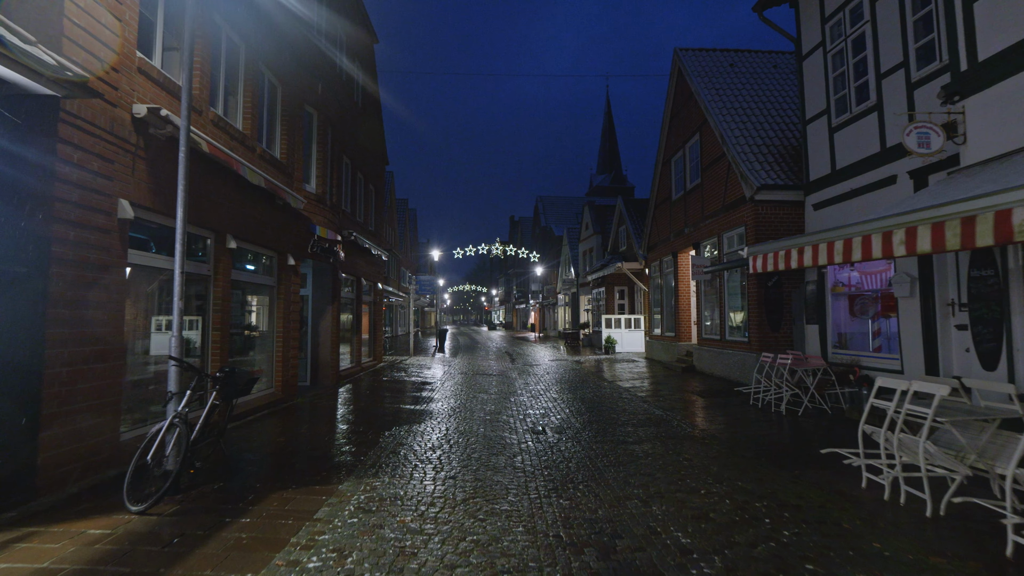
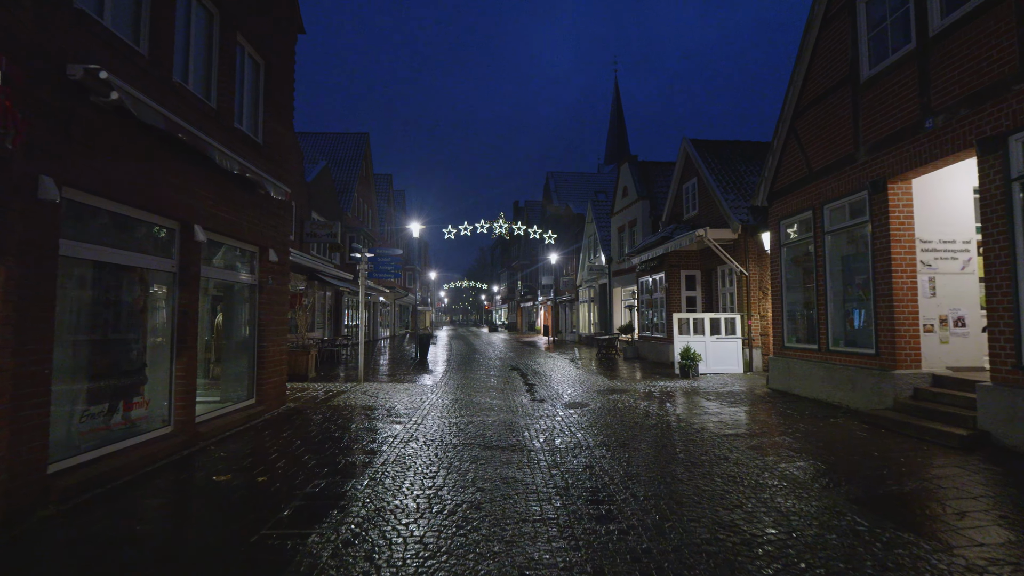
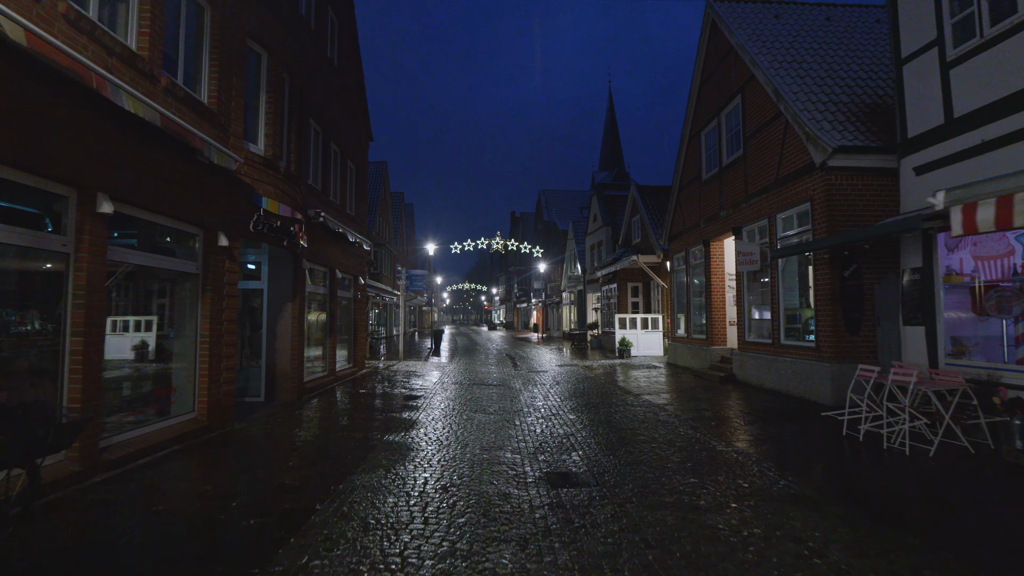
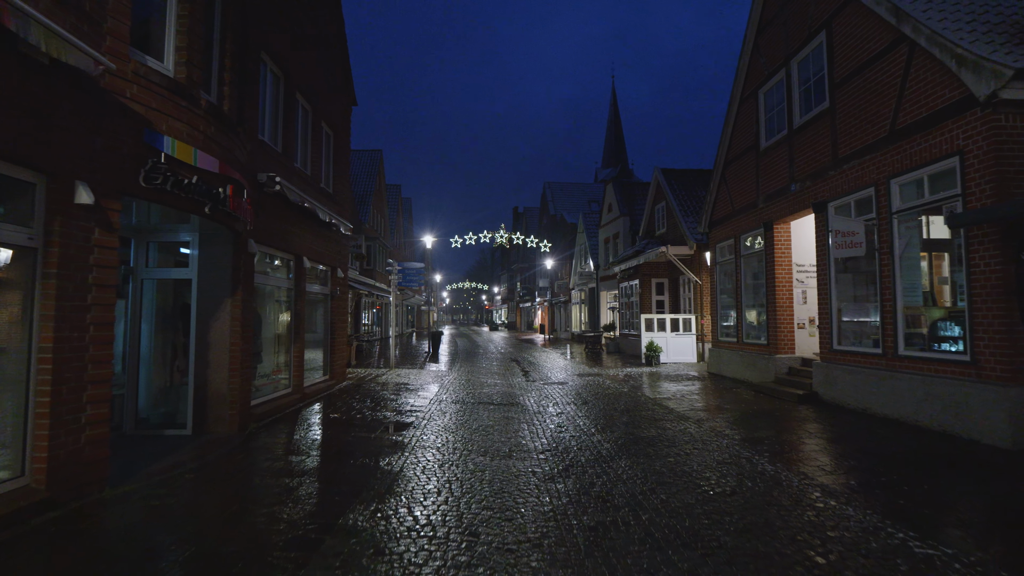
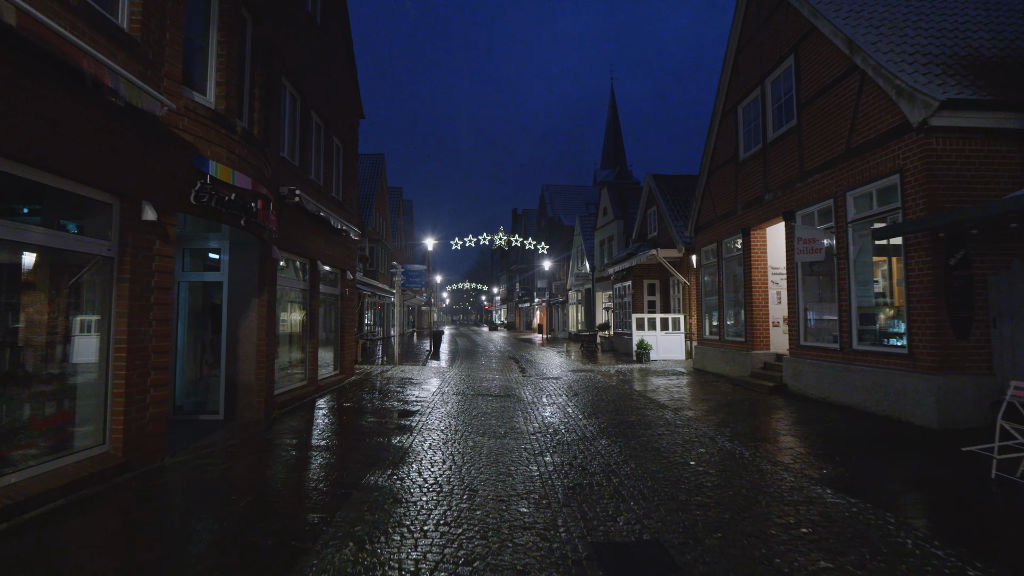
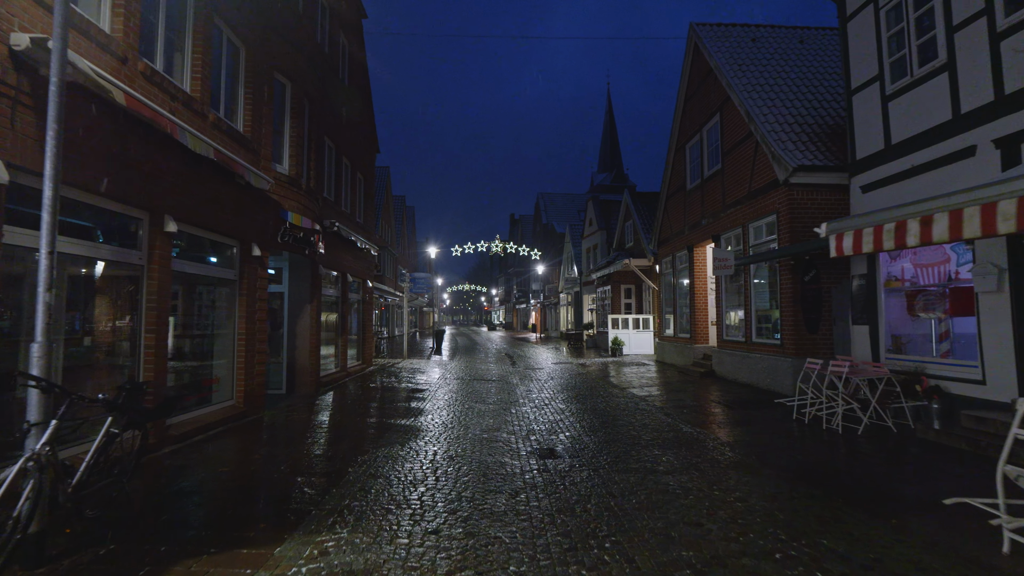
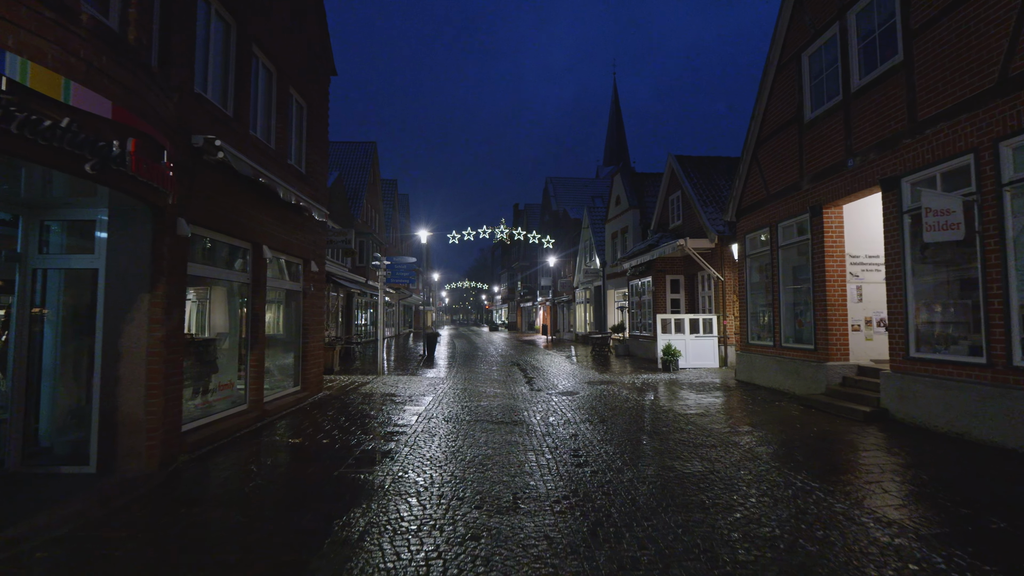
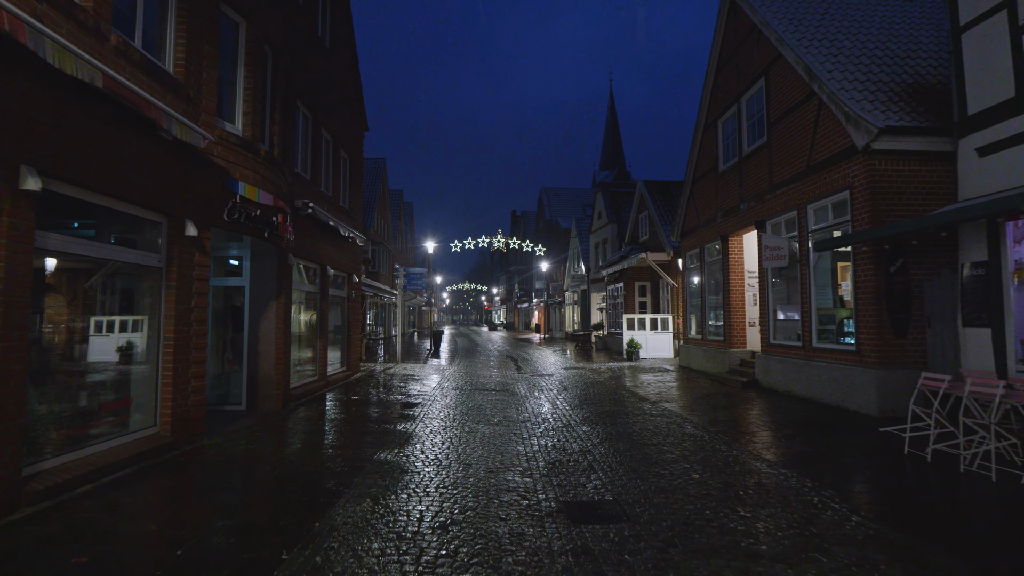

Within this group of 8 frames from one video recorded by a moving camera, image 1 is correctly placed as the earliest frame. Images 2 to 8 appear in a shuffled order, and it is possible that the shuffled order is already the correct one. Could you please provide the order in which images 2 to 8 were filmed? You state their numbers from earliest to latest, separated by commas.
6, 3, 8, 5, 4, 7, 2
